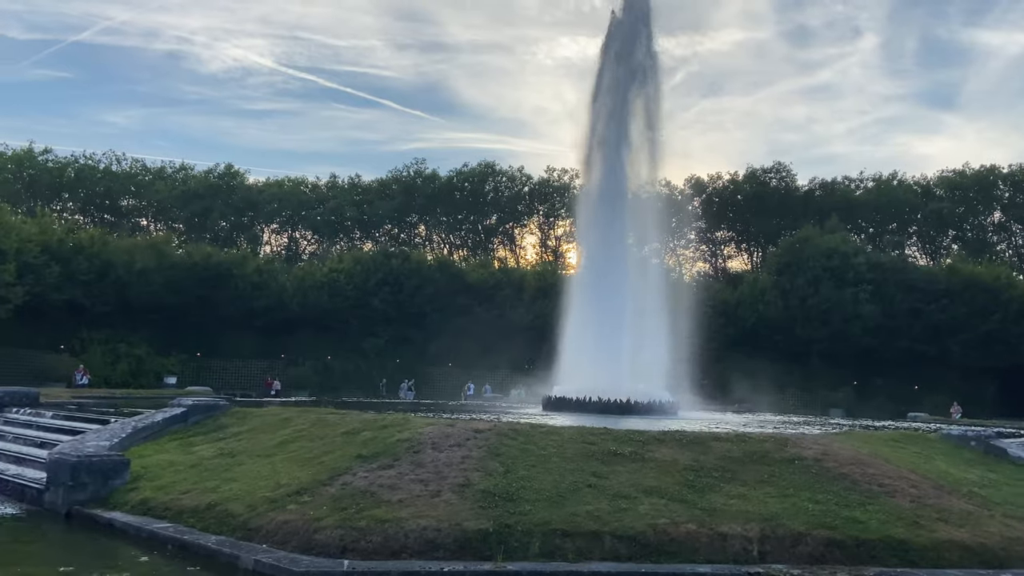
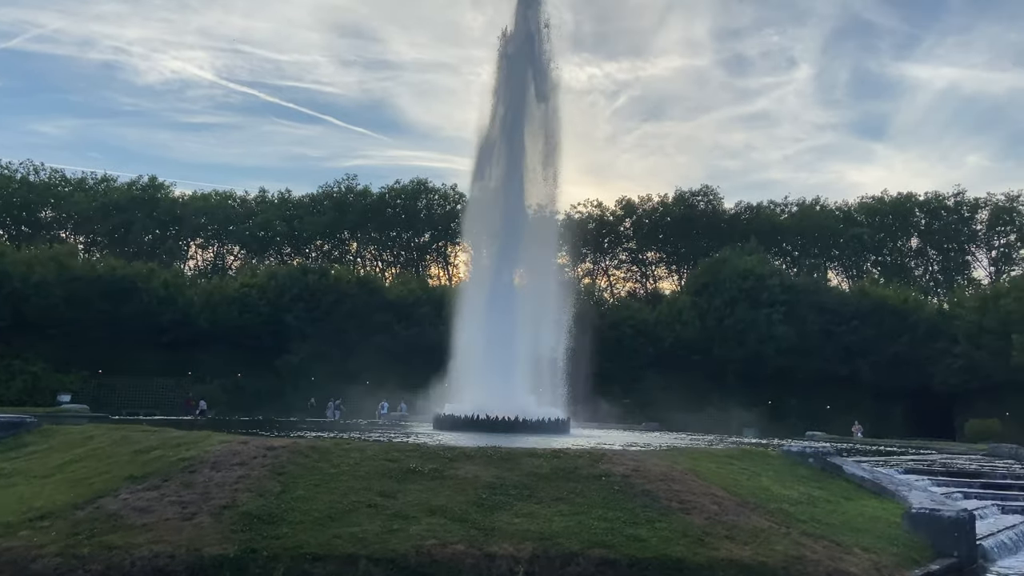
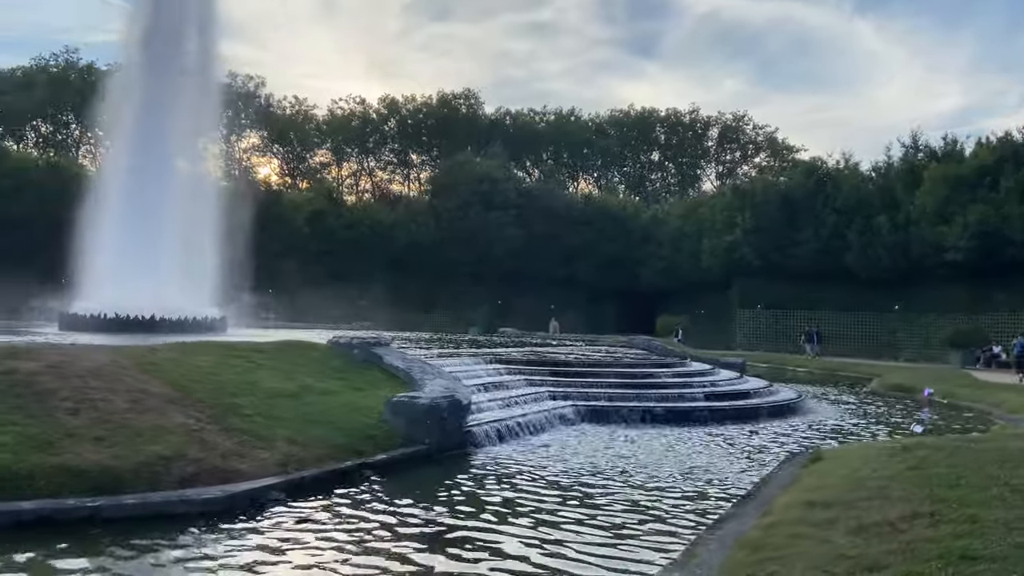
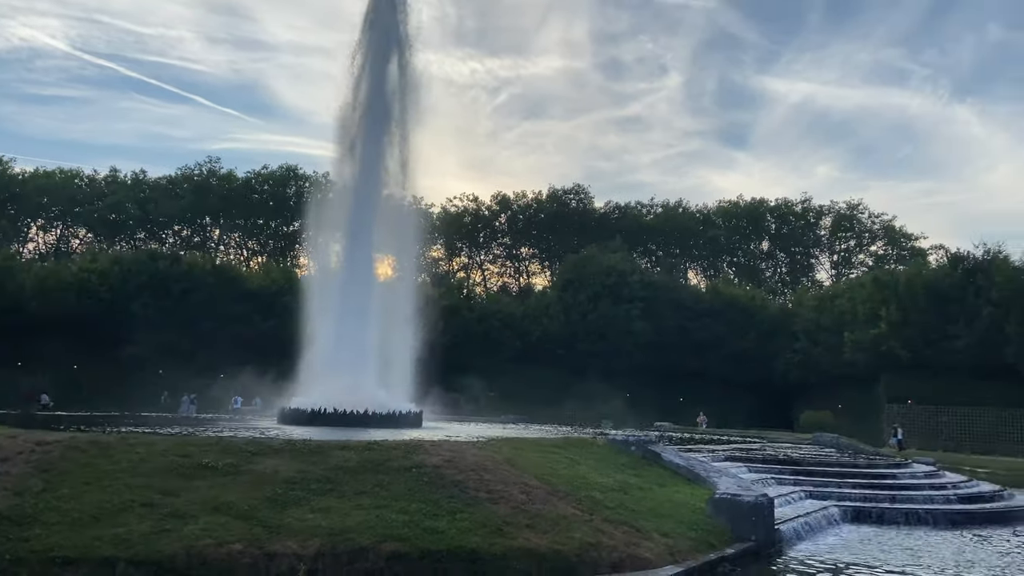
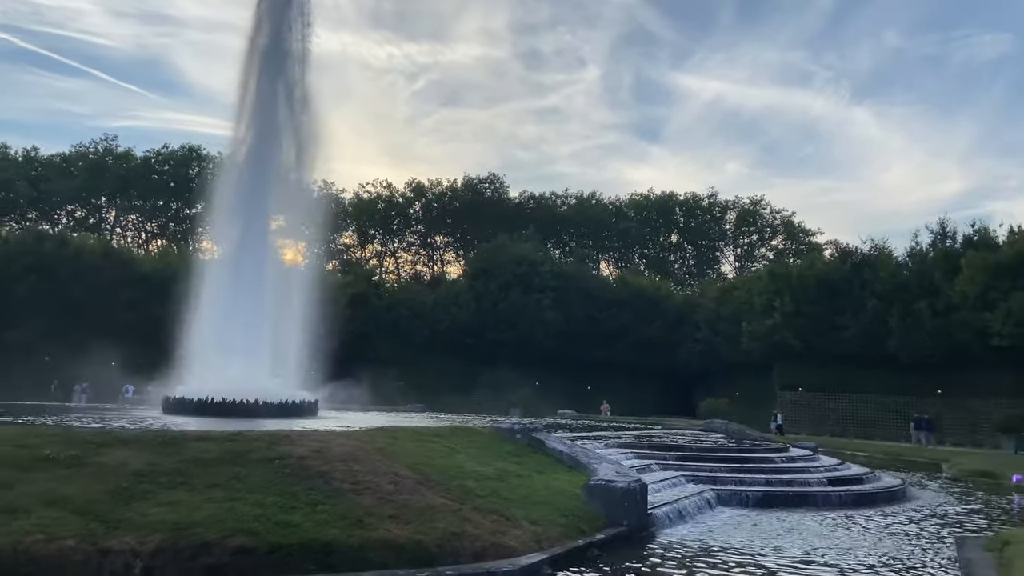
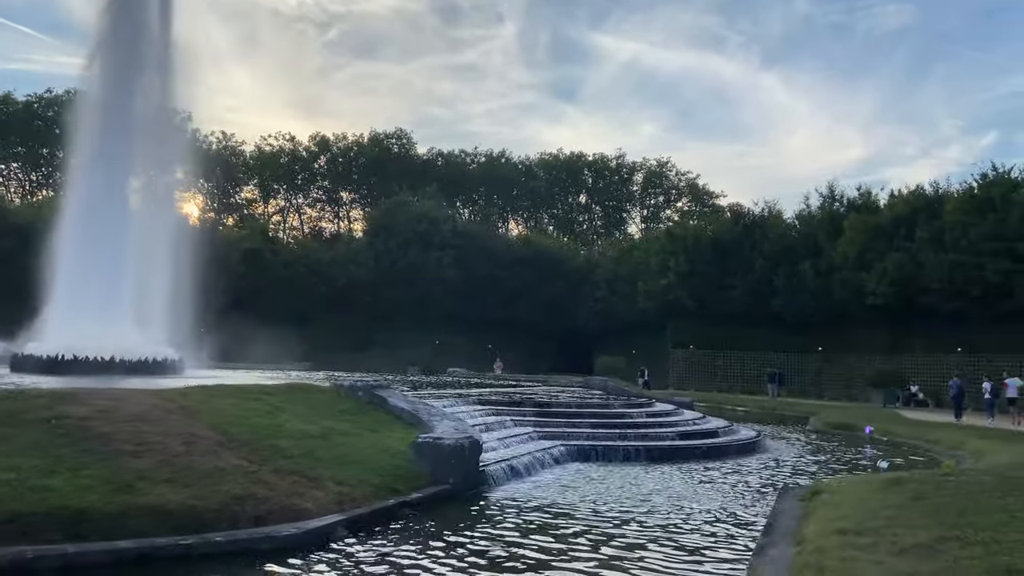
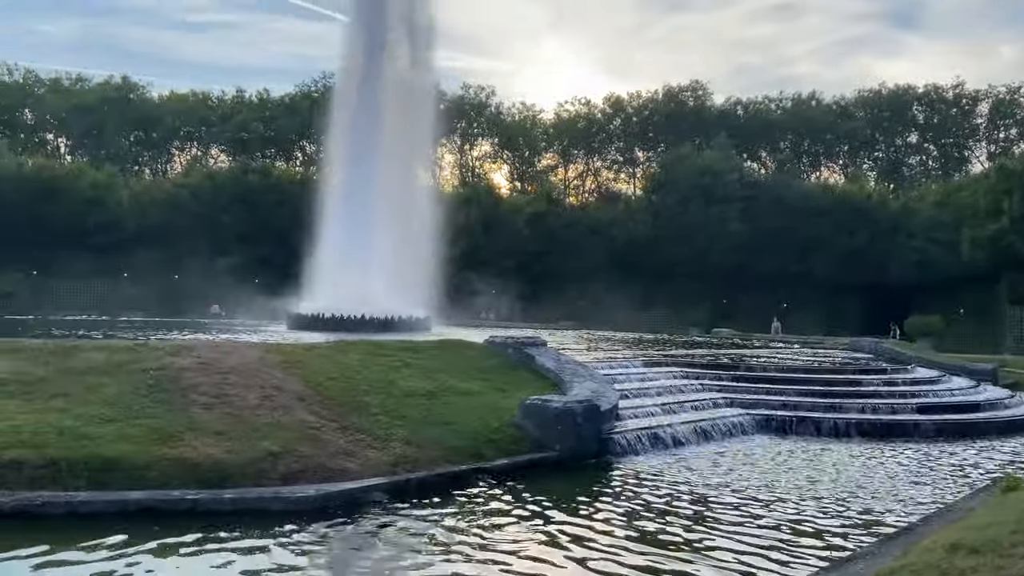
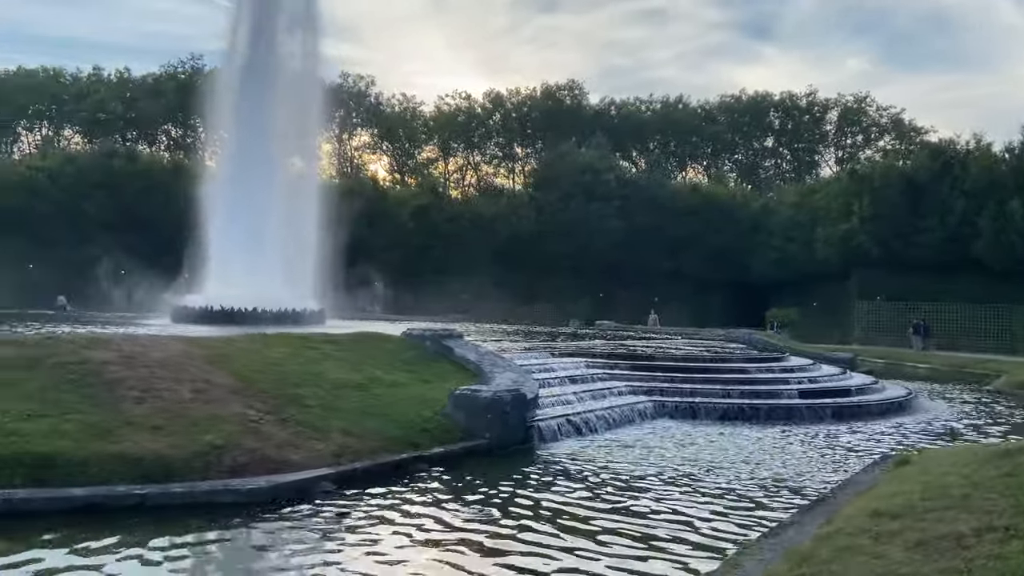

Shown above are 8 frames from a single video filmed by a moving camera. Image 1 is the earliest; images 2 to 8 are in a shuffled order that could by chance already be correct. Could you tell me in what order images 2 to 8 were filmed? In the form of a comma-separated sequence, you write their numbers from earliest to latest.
2, 4, 5, 6, 3, 8, 7
